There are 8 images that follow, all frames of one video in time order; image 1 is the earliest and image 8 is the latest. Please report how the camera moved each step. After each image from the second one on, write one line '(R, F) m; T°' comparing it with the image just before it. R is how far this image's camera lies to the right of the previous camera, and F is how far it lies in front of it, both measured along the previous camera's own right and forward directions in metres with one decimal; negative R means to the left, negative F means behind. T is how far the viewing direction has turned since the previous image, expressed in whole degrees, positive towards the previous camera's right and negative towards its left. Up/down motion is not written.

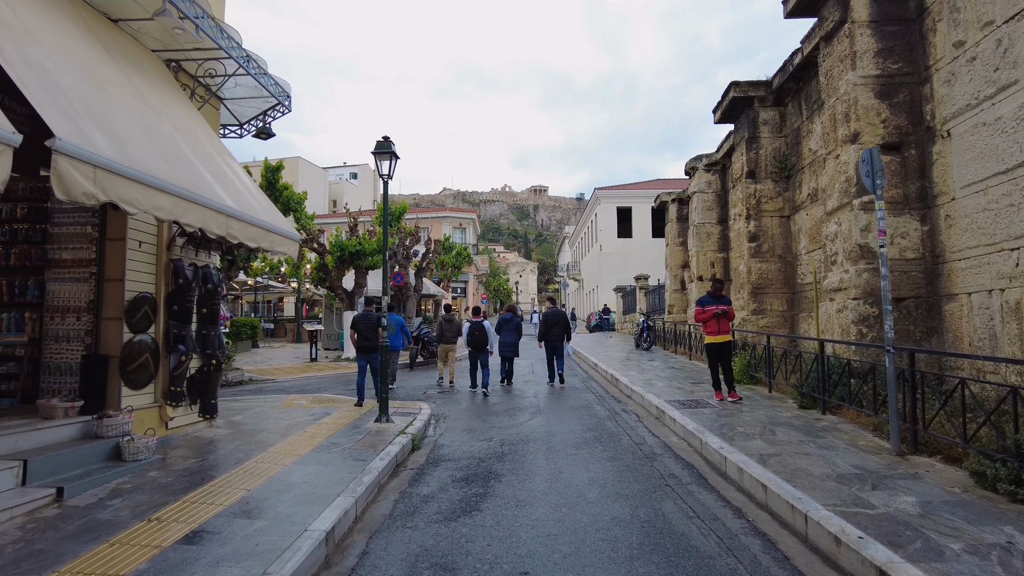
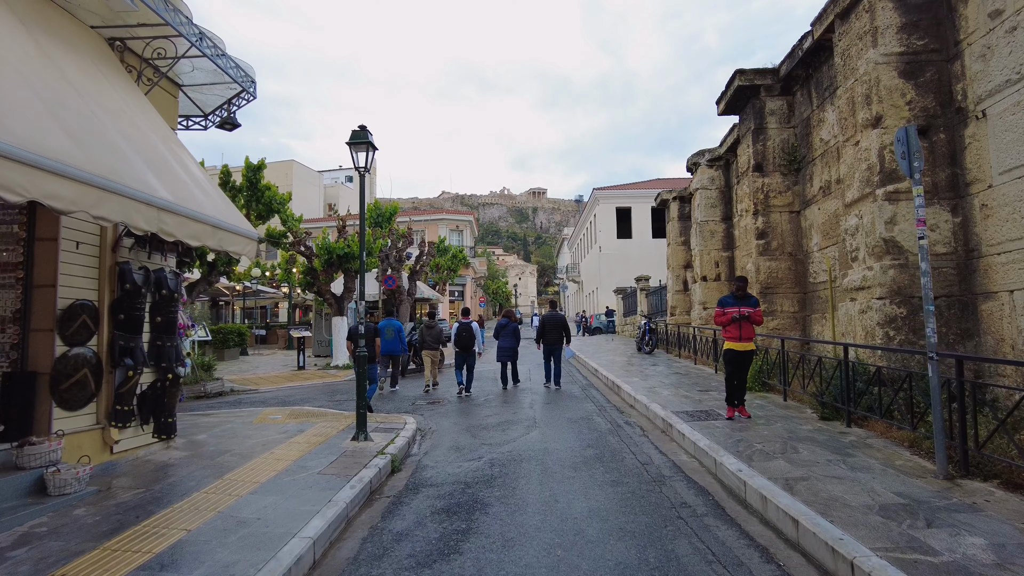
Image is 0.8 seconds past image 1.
(+0.1, +0.7) m; 0°
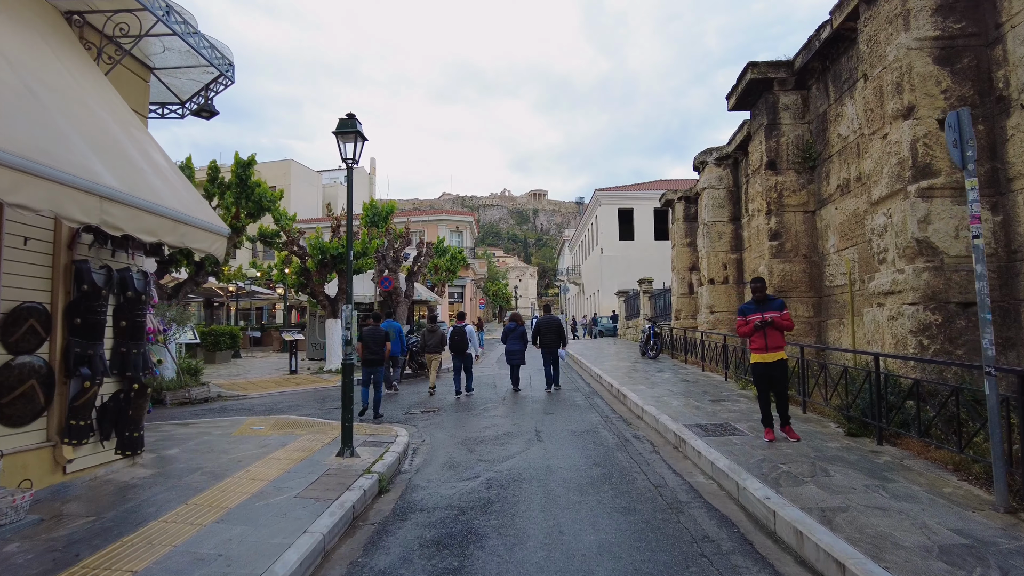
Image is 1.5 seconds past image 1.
(0.0, +0.5) m; 0°
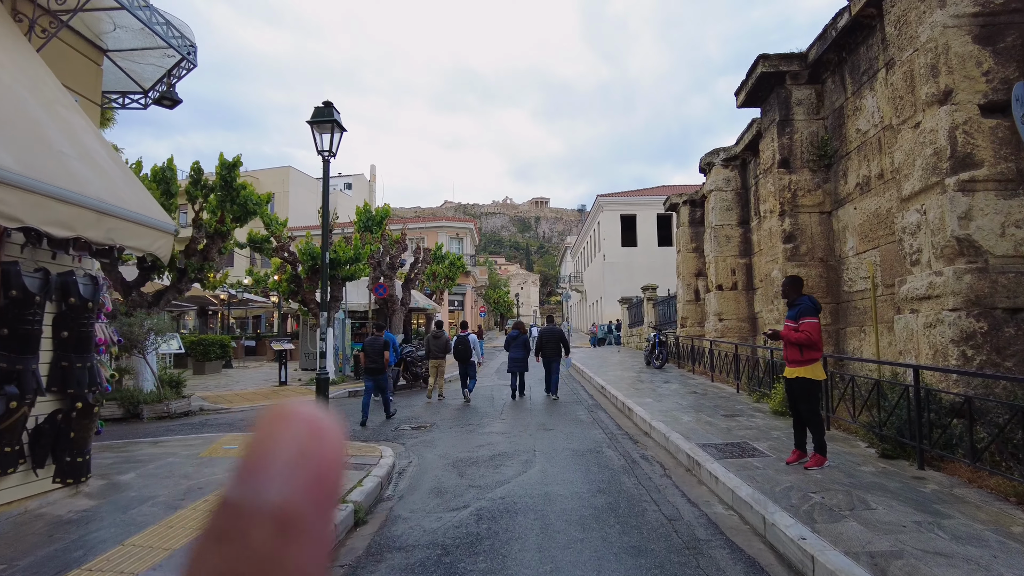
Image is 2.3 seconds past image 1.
(+0.1, +0.6) m; 0°
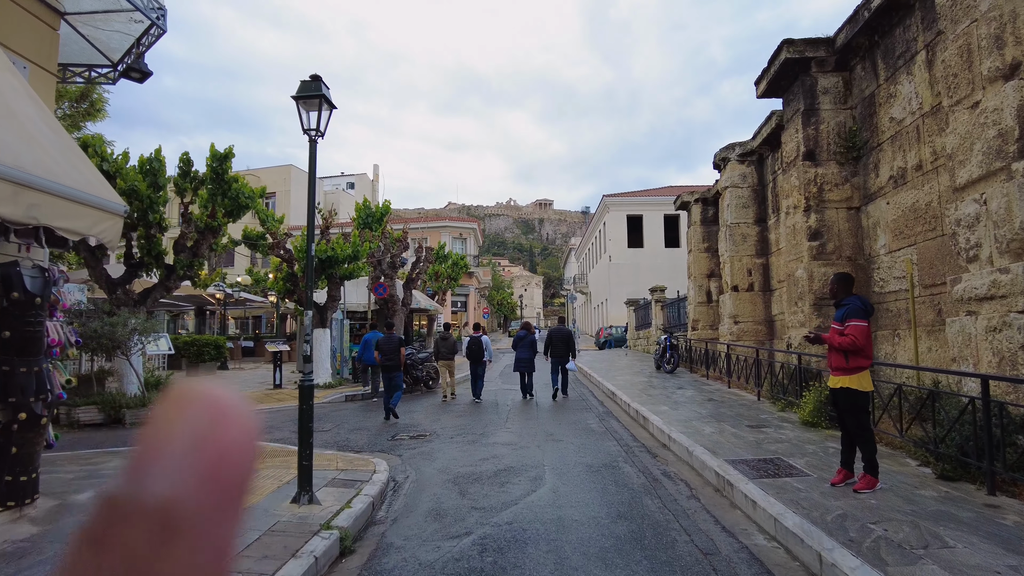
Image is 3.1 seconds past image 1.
(0.0, +0.6) m; 0°
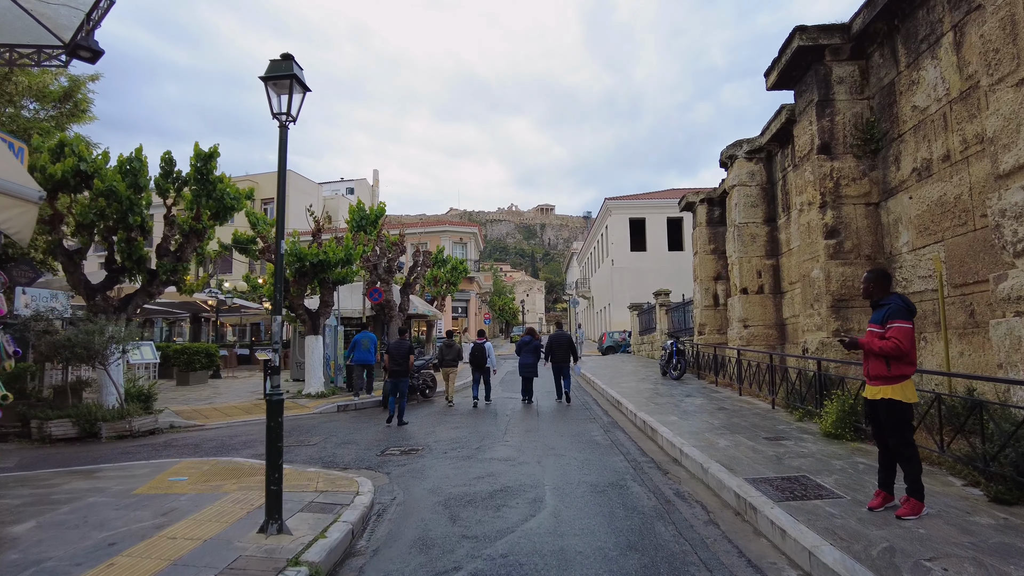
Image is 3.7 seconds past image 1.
(+0.1, +0.5) m; 0°
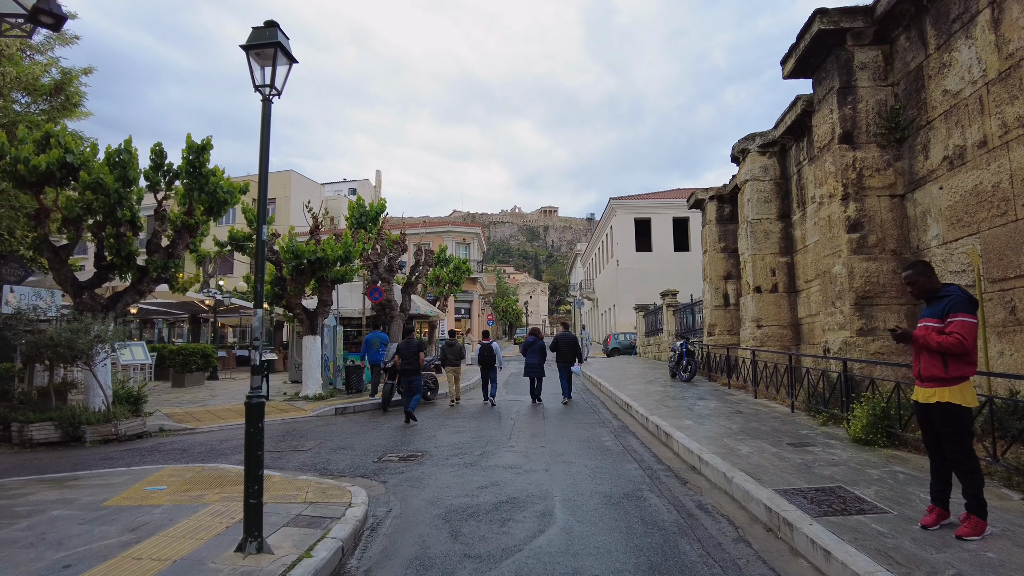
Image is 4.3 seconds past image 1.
(0.0, +0.5) m; 0°
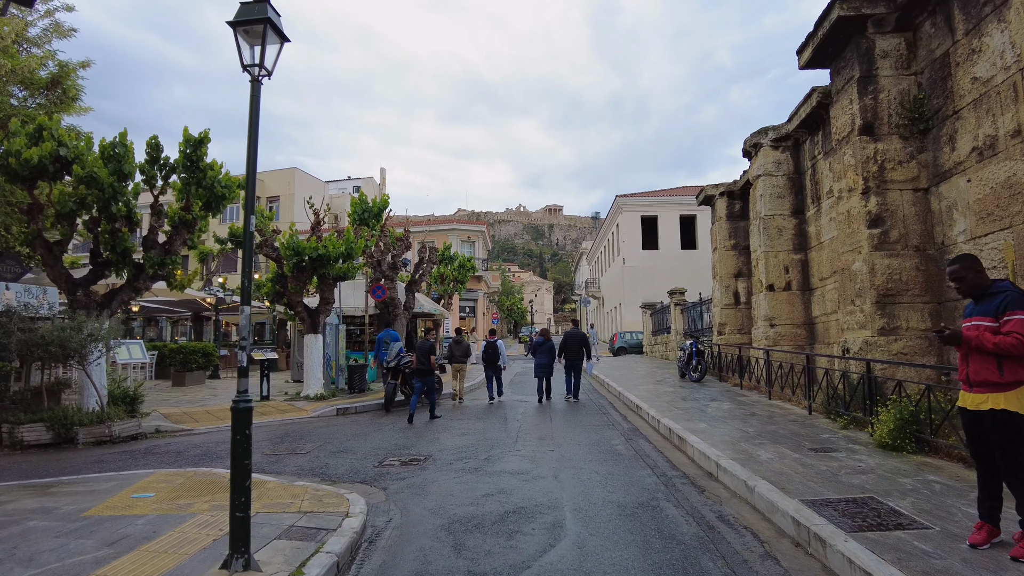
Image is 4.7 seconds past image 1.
(0.0, +0.3) m; 0°
